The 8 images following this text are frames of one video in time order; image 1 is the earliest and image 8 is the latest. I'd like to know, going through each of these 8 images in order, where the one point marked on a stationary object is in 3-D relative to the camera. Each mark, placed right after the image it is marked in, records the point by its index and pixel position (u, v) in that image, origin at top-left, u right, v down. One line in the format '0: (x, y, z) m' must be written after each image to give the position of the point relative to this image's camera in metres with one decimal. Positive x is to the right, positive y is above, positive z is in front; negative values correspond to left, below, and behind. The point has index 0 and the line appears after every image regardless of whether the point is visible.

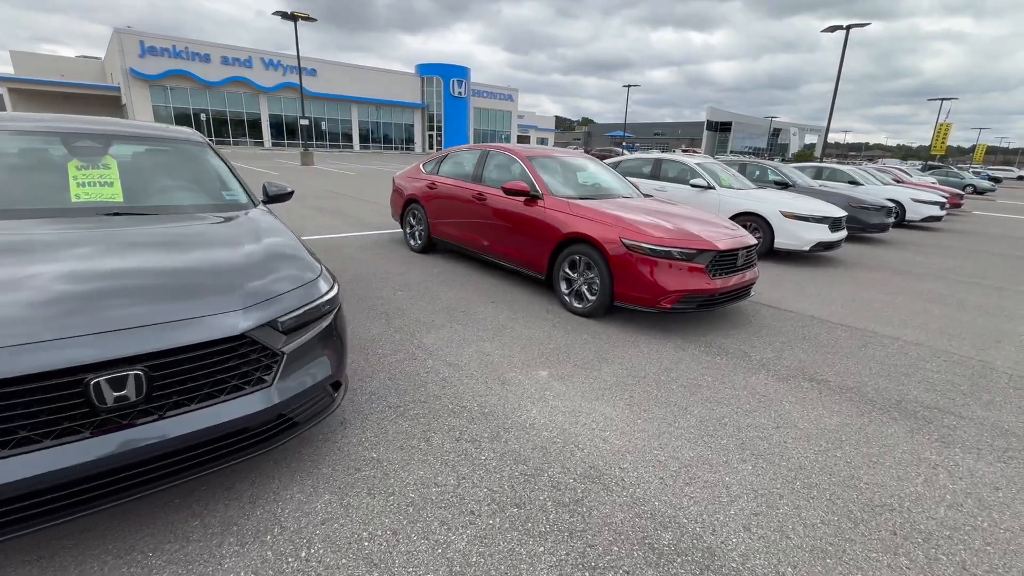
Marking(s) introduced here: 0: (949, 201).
0: (+16.1, +3.2, +16.8) m
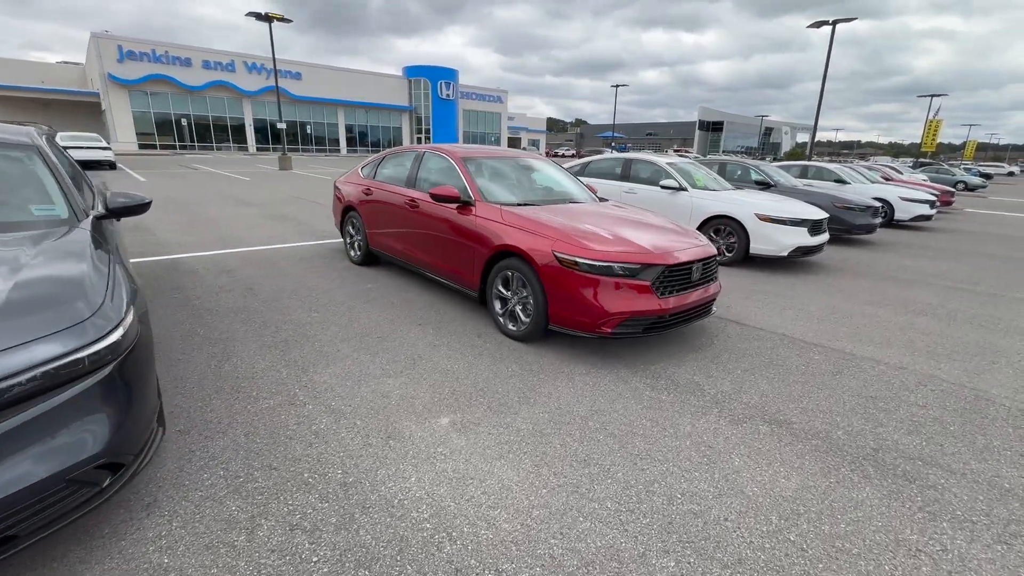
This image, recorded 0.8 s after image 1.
0: (+15.3, +3.2, +16.3) m
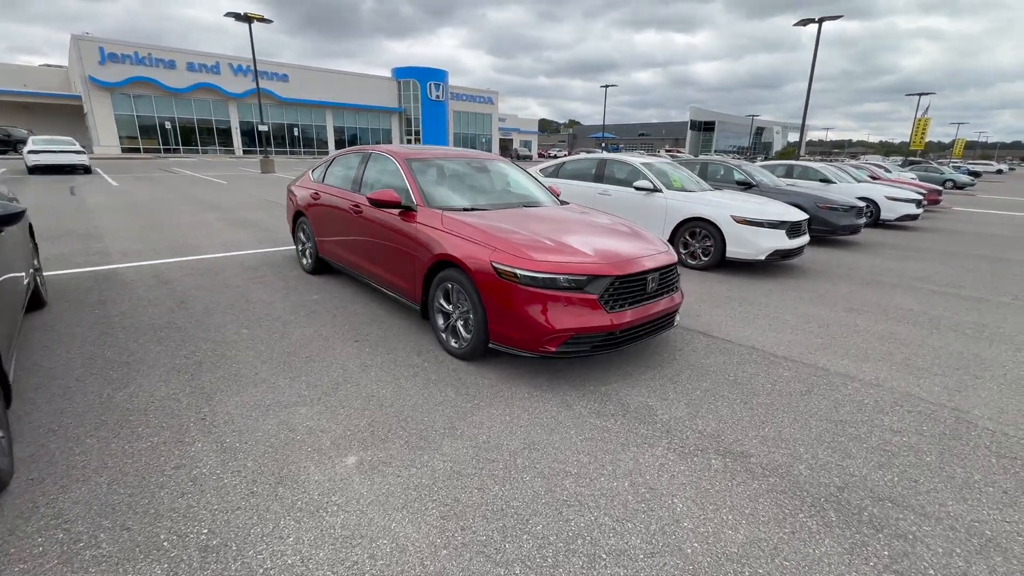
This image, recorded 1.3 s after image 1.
0: (+14.7, +3.2, +16.1) m
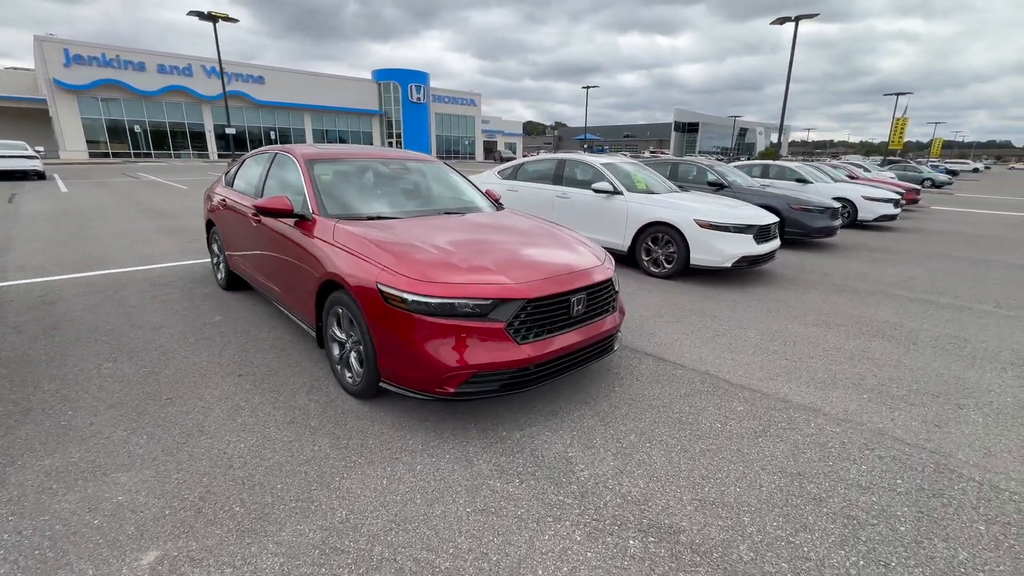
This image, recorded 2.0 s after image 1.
0: (+13.7, +3.2, +15.9) m
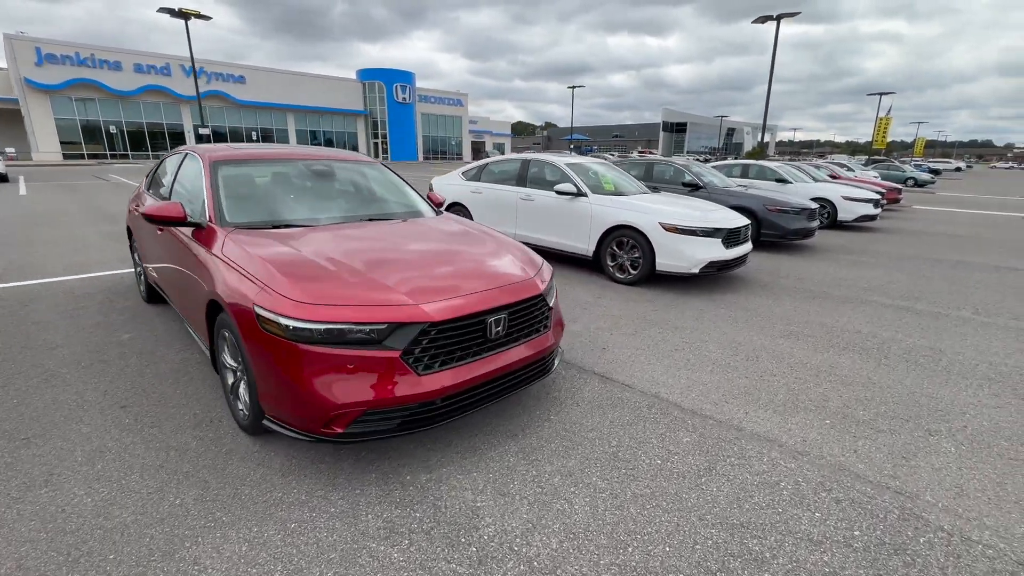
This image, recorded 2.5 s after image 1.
0: (+12.9, +3.2, +15.7) m
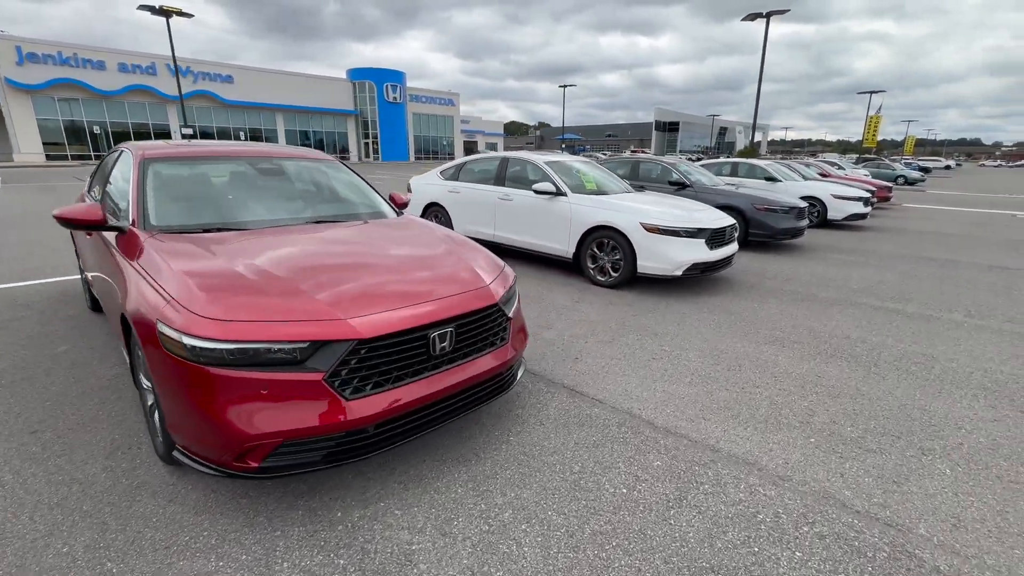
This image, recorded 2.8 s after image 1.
0: (+12.5, +3.2, +15.6) m
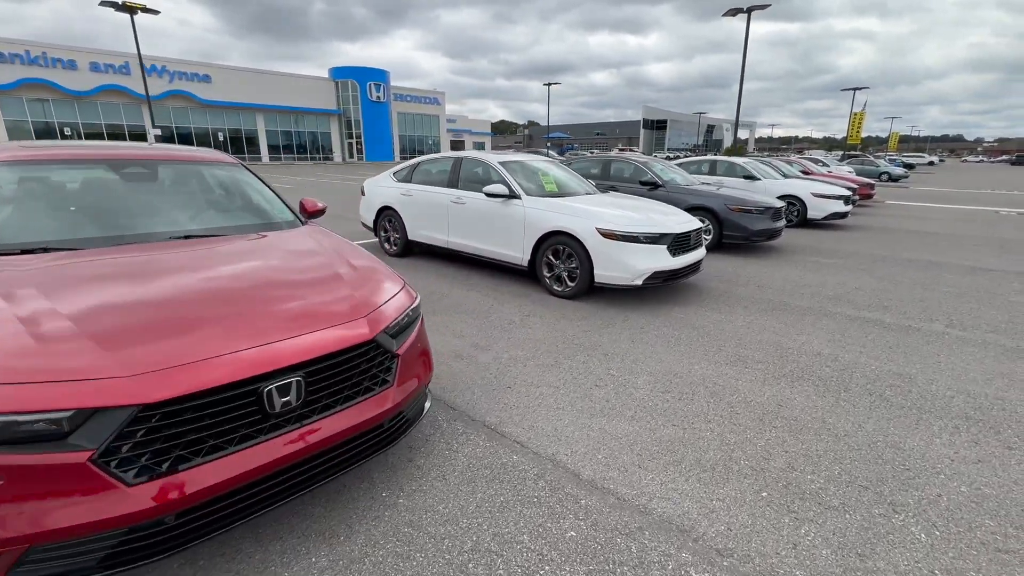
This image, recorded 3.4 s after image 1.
0: (+11.7, +3.2, +15.3) m
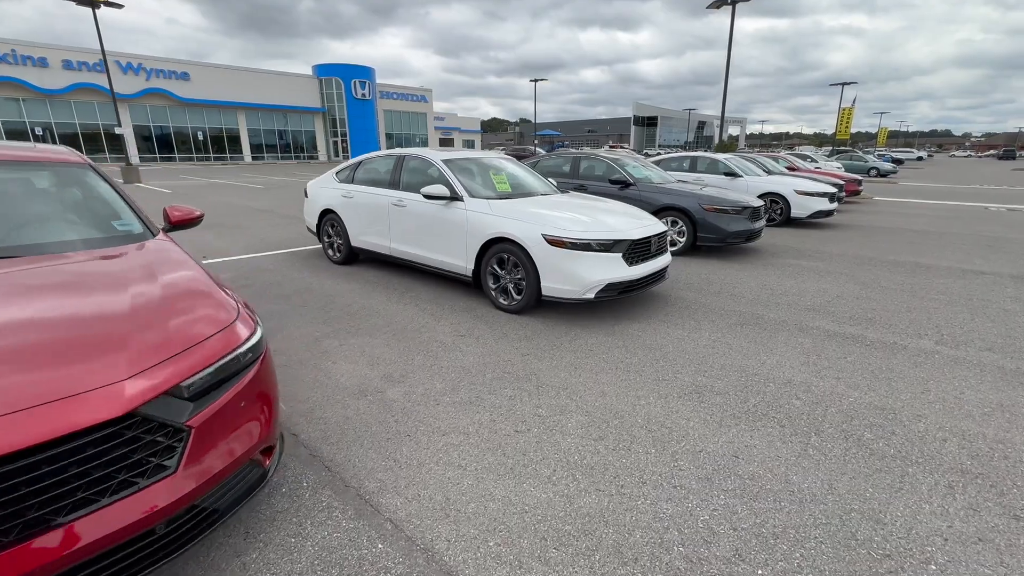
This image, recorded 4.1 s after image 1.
0: (+10.9, +3.2, +14.9) m
